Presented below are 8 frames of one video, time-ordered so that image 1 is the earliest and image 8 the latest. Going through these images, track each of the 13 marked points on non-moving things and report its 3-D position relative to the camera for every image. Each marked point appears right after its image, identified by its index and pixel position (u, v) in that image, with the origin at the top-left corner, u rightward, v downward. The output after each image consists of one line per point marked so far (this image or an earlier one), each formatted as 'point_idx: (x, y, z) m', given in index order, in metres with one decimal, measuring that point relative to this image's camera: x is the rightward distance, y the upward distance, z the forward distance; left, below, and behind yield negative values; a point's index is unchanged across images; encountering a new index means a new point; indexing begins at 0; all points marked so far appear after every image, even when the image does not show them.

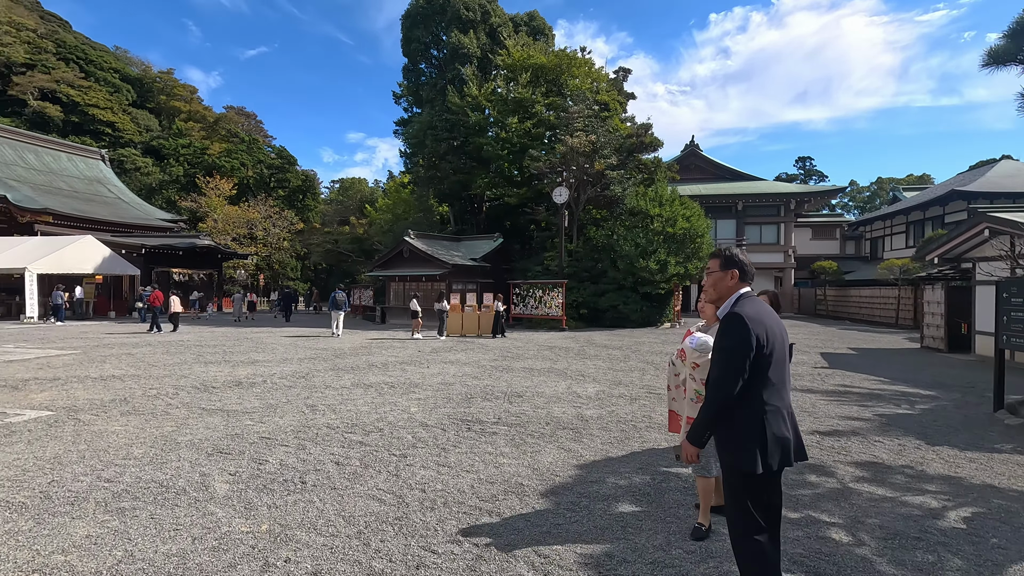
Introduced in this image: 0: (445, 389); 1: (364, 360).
0: (-0.9, -1.3, +6.9) m
1: (-2.6, -1.3, +9.5) m
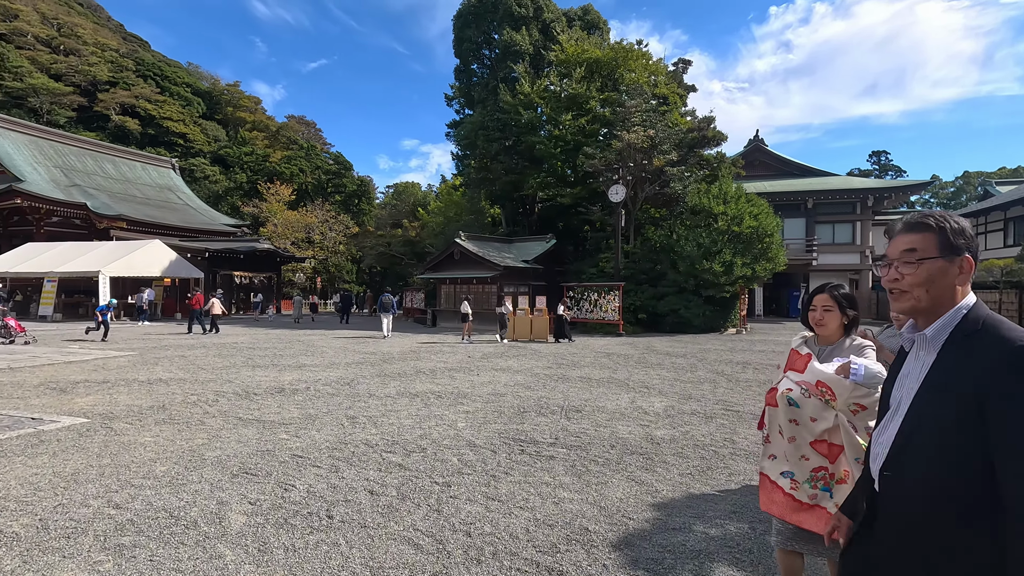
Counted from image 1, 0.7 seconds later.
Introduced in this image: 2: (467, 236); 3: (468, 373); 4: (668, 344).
0: (-0.2, -1.3, +6.3) m
1: (-1.7, -1.3, +9.1) m
2: (-1.6, +1.9, +19.1) m
3: (-0.7, -1.4, +8.5) m
4: (+4.0, -1.4, +13.6) m
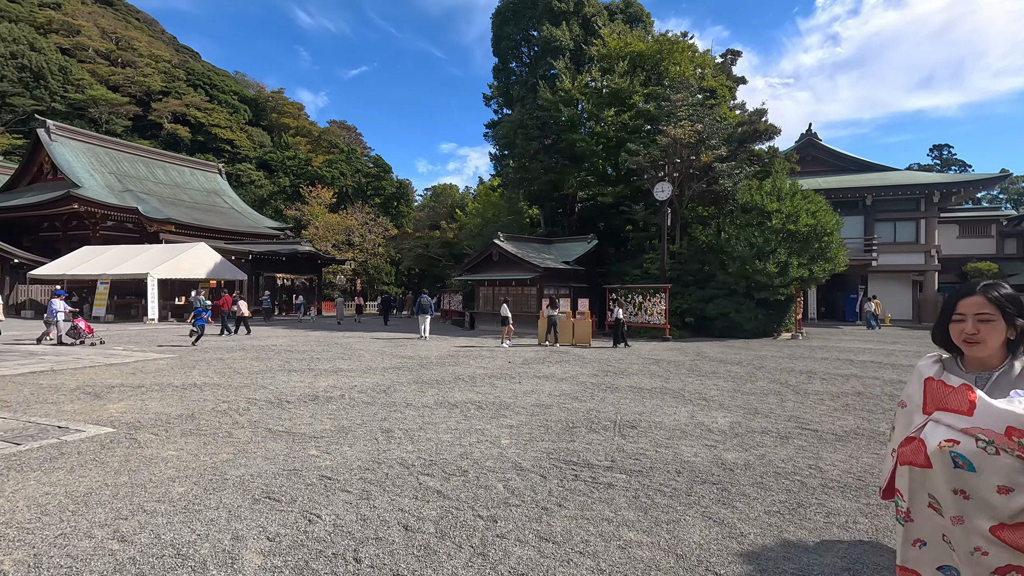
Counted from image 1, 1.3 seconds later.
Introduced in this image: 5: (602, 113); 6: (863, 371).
0: (+0.3, -1.4, +5.8) m
1: (-1.0, -1.4, +8.7) m
2: (-0.2, +1.8, +18.6) m
3: (0.0, -1.4, +8.0) m
4: (+5.0, -1.5, +12.8) m
5: (+3.3, +6.3, +19.3) m
6: (+6.2, -1.5, +9.4) m
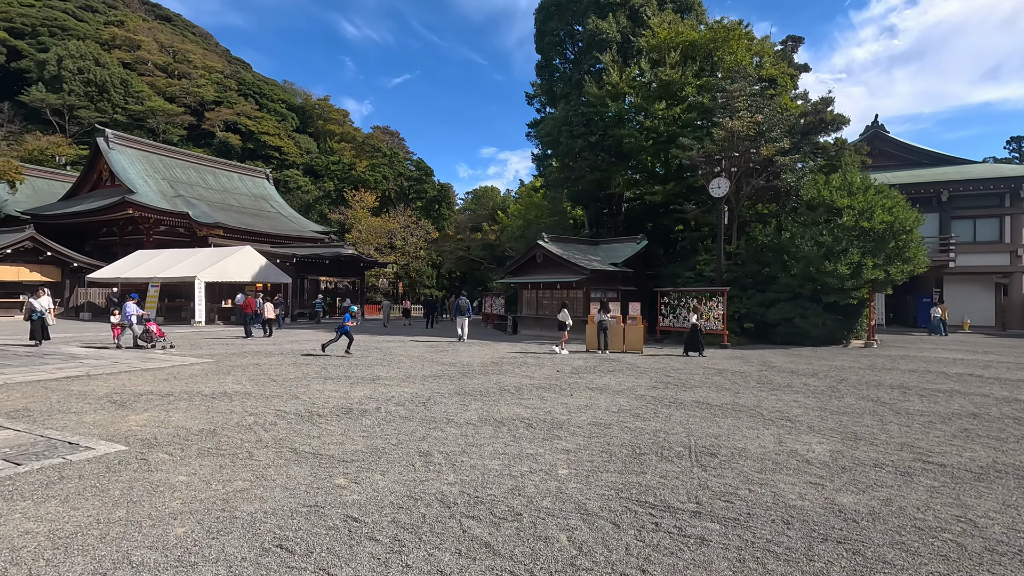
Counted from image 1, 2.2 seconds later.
0: (+0.8, -1.4, +5.0) m
1: (-0.2, -1.4, +8.0) m
2: (+1.3, +1.7, +17.9) m
3: (+0.7, -1.4, +7.3) m
4: (+6.0, -1.5, +11.7) m
5: (+4.8, +6.2, +18.3) m
6: (+7.0, -1.5, +8.2) m
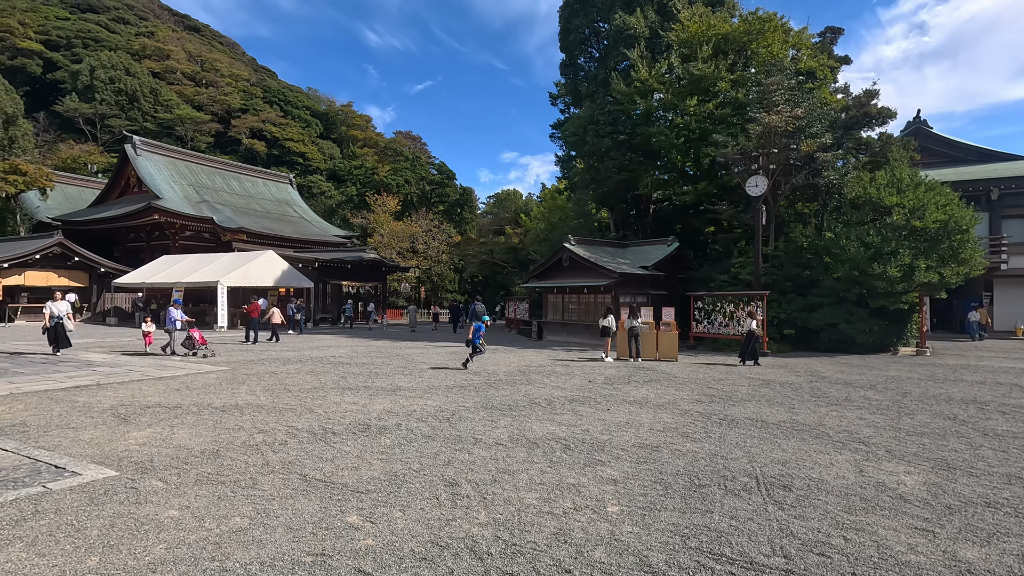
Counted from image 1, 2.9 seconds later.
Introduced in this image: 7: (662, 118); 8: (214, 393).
0: (+1.1, -1.4, +4.4) m
1: (+0.2, -1.5, +7.5) m
2: (+2.1, +1.6, +17.3) m
3: (+1.0, -1.5, +6.6) m
4: (+6.6, -1.6, +10.9) m
5: (+5.6, +6.1, +17.6) m
6: (+7.4, -1.6, +7.3) m
7: (+5.1, +5.8, +18.2) m
8: (-3.9, -1.4, +7.1) m
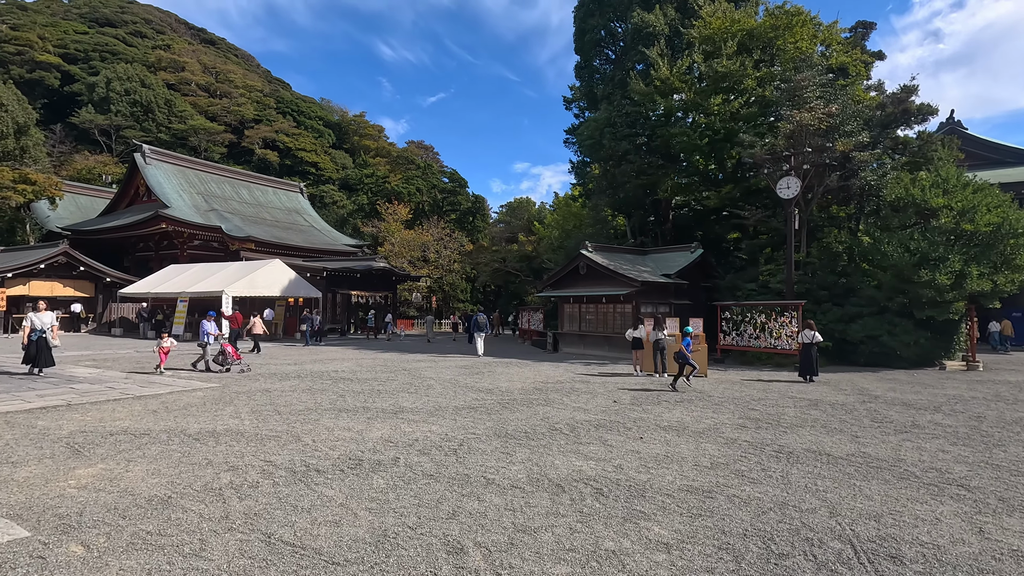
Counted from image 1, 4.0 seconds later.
0: (+1.3, -1.5, +3.5) m
1: (+0.4, -1.6, +6.6) m
2: (+2.5, +1.3, +16.4) m
3: (+1.2, -1.6, +5.7) m
4: (+6.9, -1.8, +9.8) m
5: (+6.1, +5.8, +16.7) m
6: (+7.6, -1.7, +6.3) m
7: (+5.5, +5.5, +17.4) m
8: (-3.7, -1.5, +6.3) m
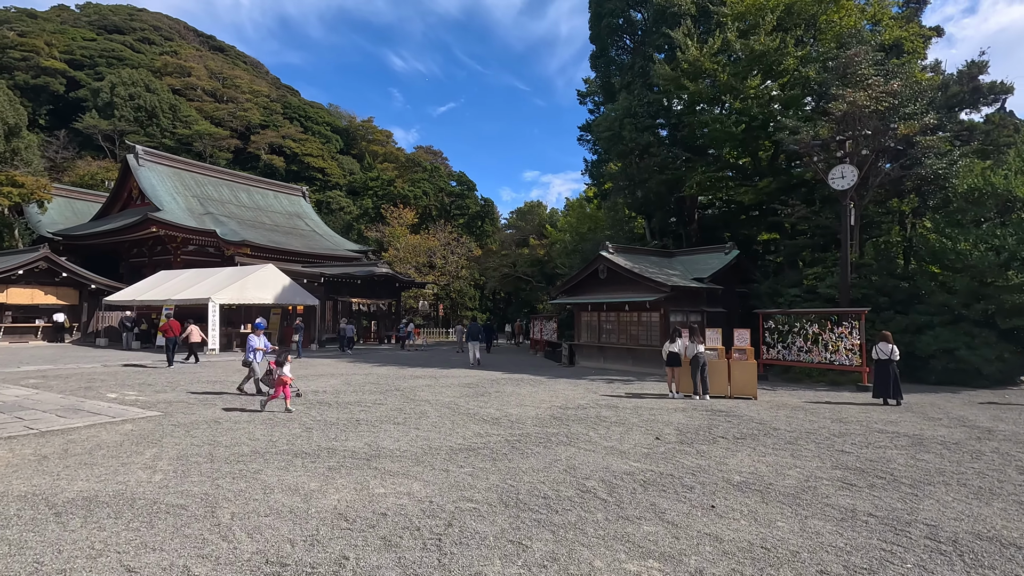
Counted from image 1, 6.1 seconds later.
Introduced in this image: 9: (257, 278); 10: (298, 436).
0: (+1.3, -1.4, +1.7) m
1: (+0.5, -1.6, +4.8) m
2: (+2.9, +1.1, +14.6) m
3: (+1.3, -1.6, +4.0) m
4: (+7.0, -1.8, +7.9) m
5: (+6.4, +5.6, +14.9) m
6: (+7.7, -1.7, +4.4) m
7: (+5.9, +5.3, +15.6) m
8: (-3.6, -1.5, +4.6) m
9: (-9.2, +0.4, +19.2) m
10: (-2.5, -1.6, +5.9) m
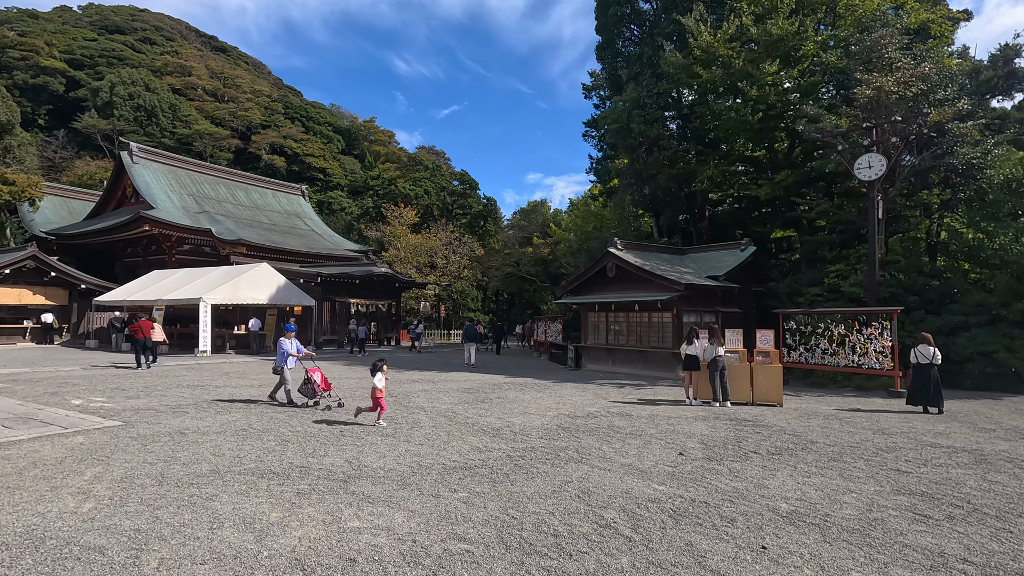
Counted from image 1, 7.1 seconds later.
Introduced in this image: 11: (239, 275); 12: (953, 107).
0: (+1.3, -1.4, +1.0) m
1: (+0.5, -1.6, +4.0) m
2: (+2.9, +1.1, +13.8) m
3: (+1.4, -1.5, +3.2) m
4: (+7.1, -1.8, +7.1) m
5: (+6.5, +5.6, +14.2) m
6: (+7.7, -1.6, +3.6) m
7: (+5.9, +5.3, +14.8) m
8: (-3.6, -1.5, +3.8) m
9: (-9.1, +0.4, +18.5) m
10: (-2.4, -1.6, +5.2) m
11: (-9.4, +0.4, +18.4) m
12: (+9.2, +3.8, +11.2) m
